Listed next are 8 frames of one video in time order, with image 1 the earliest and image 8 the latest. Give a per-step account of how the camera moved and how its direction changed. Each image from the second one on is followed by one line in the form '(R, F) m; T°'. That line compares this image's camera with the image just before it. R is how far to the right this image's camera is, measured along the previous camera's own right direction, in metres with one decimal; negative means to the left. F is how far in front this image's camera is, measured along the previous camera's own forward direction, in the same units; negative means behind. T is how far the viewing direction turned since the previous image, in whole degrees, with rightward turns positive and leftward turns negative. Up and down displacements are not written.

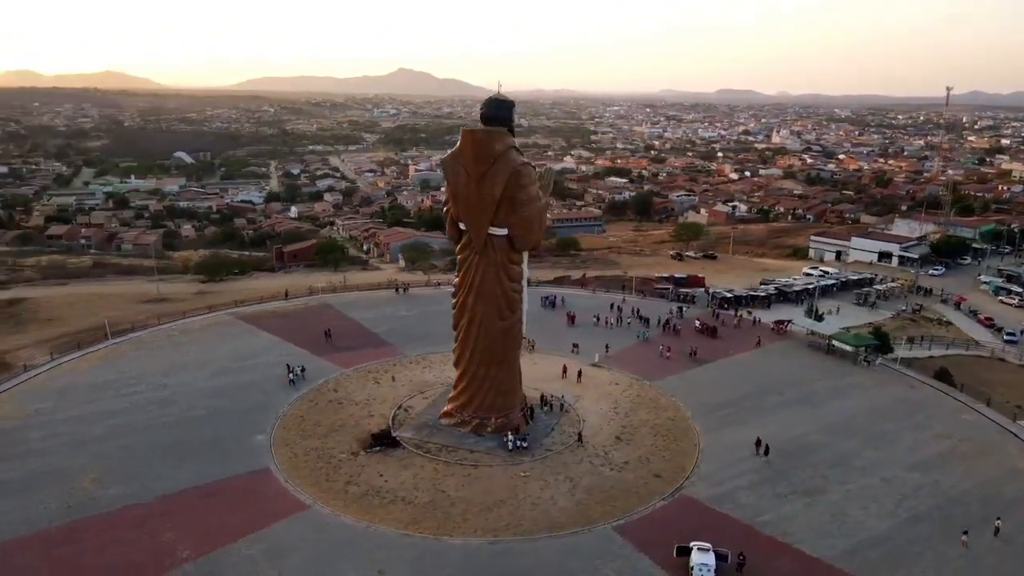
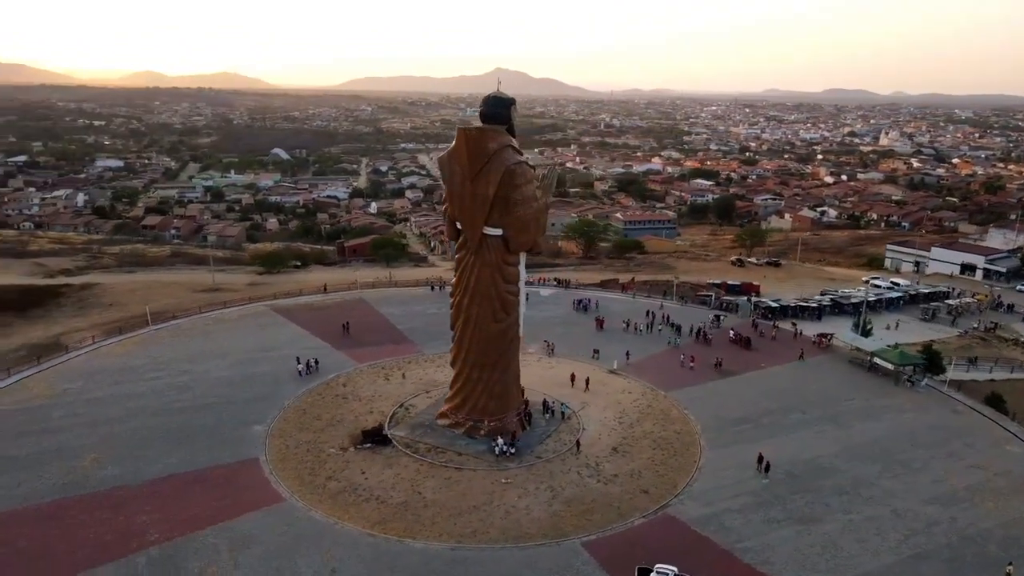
(+2.5, +0.6) m; -7°
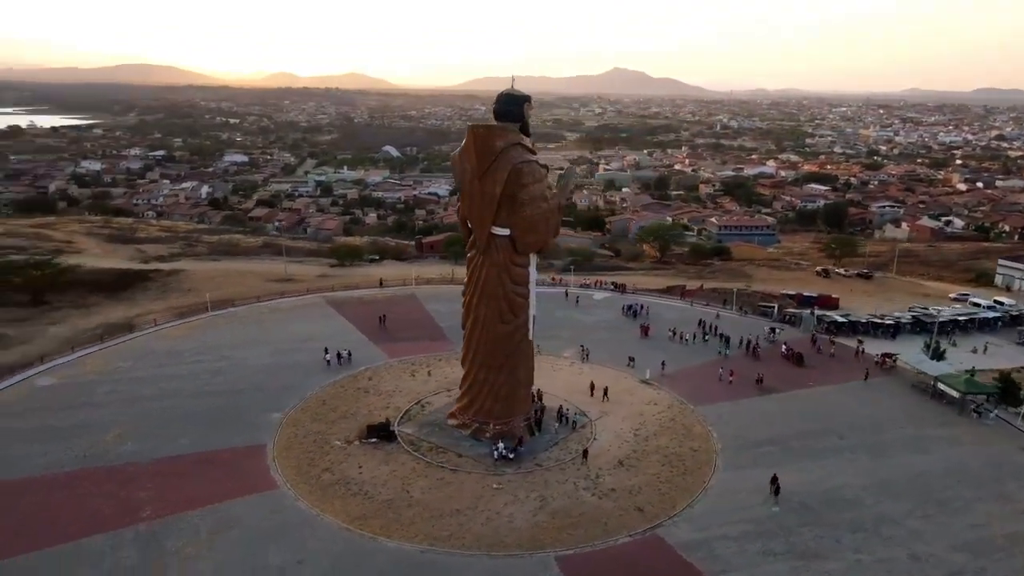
(+2.6, +0.6) m; -8°
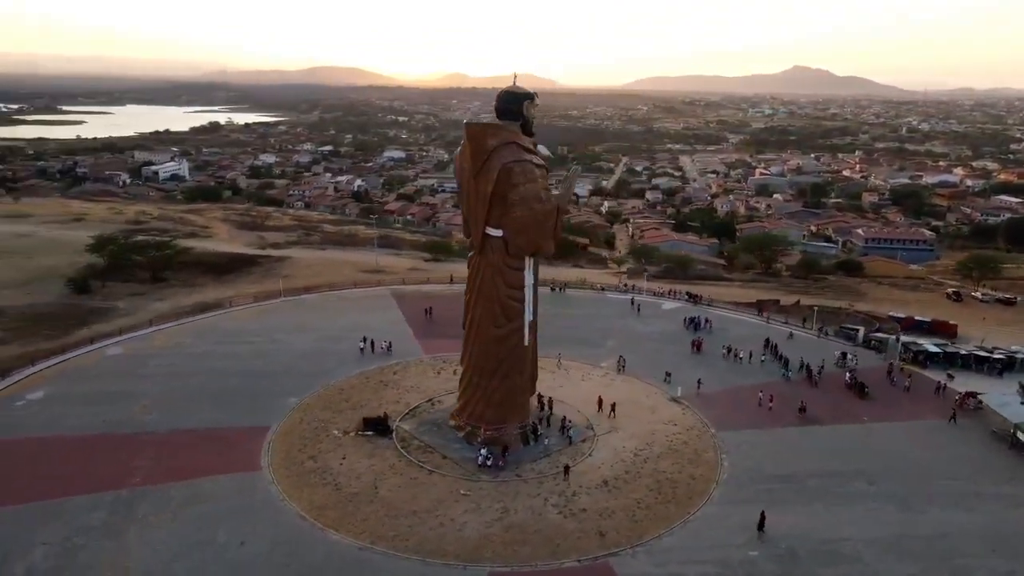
(+4.0, +1.0) m; -12°
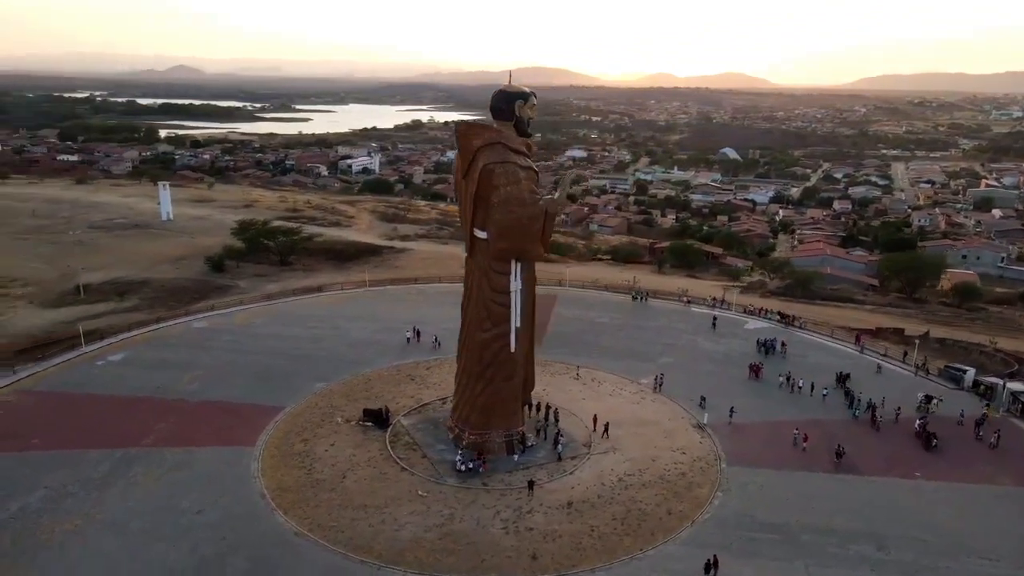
(+4.9, +1.1) m; -15°
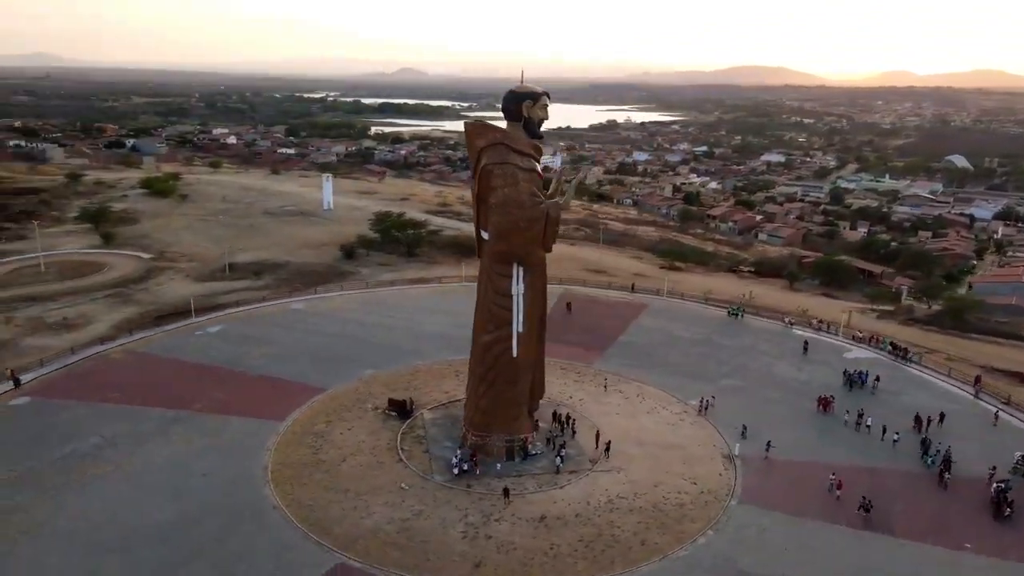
(+4.6, +0.9) m; -15°
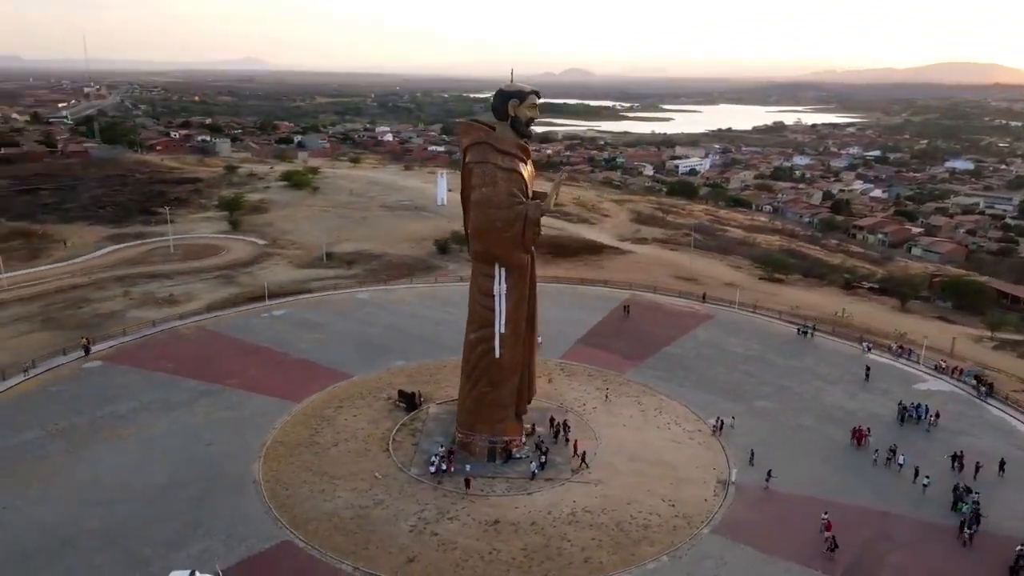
(+4.2, +0.6) m; -12°
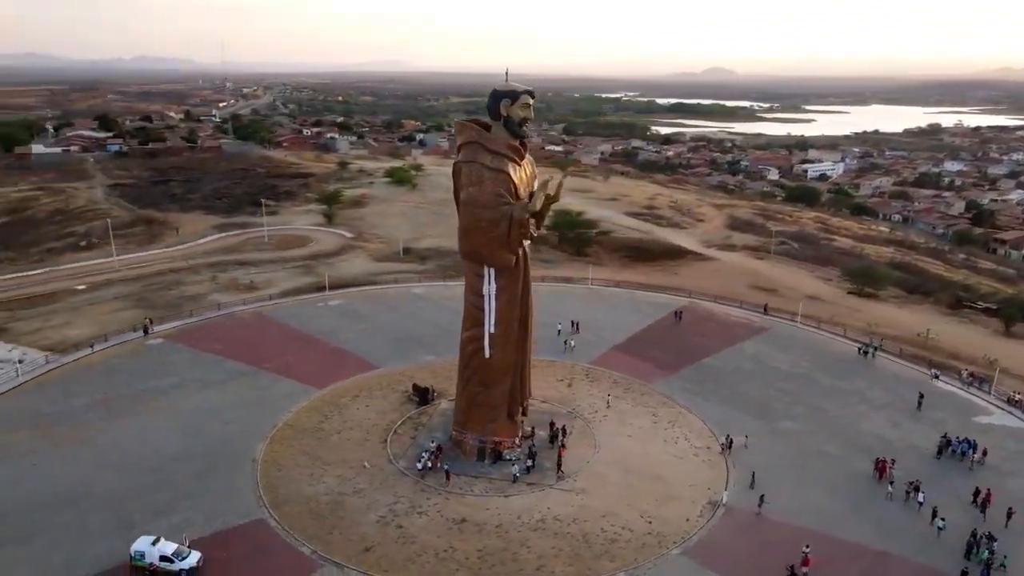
(+3.3, +0.4) m; -10°
